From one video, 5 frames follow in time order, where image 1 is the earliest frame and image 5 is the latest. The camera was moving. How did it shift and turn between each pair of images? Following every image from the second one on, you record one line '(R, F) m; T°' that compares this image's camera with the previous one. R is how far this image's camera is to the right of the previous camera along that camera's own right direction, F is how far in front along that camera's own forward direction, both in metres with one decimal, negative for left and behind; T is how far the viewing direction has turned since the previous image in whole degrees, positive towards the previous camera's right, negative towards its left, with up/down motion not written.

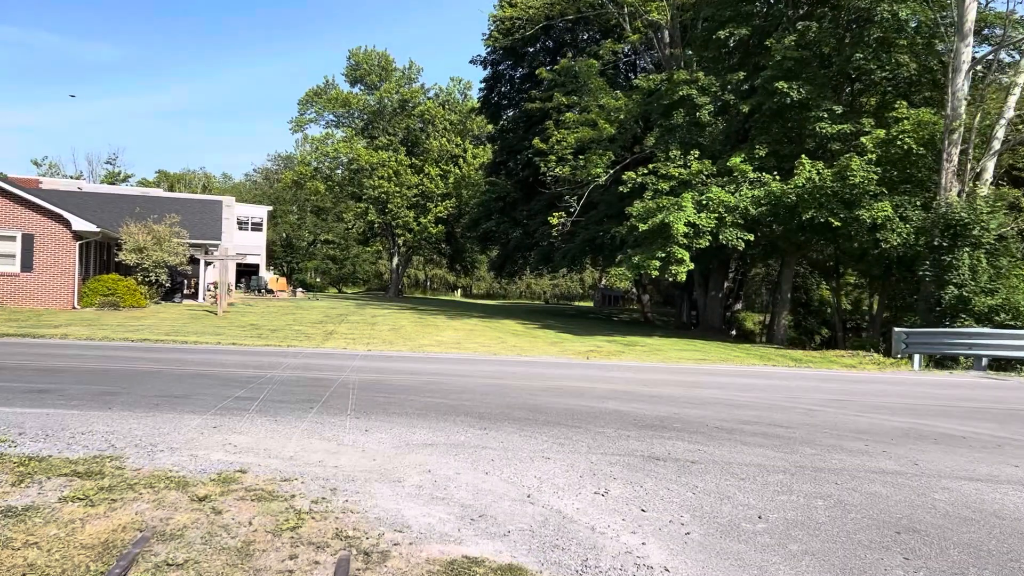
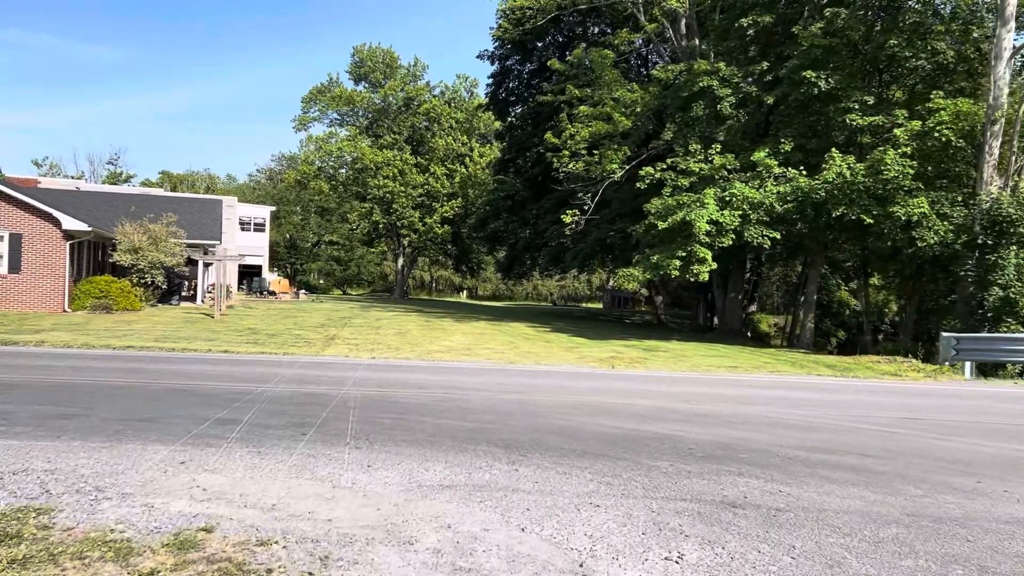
(-0.2, +1.1) m; 0°
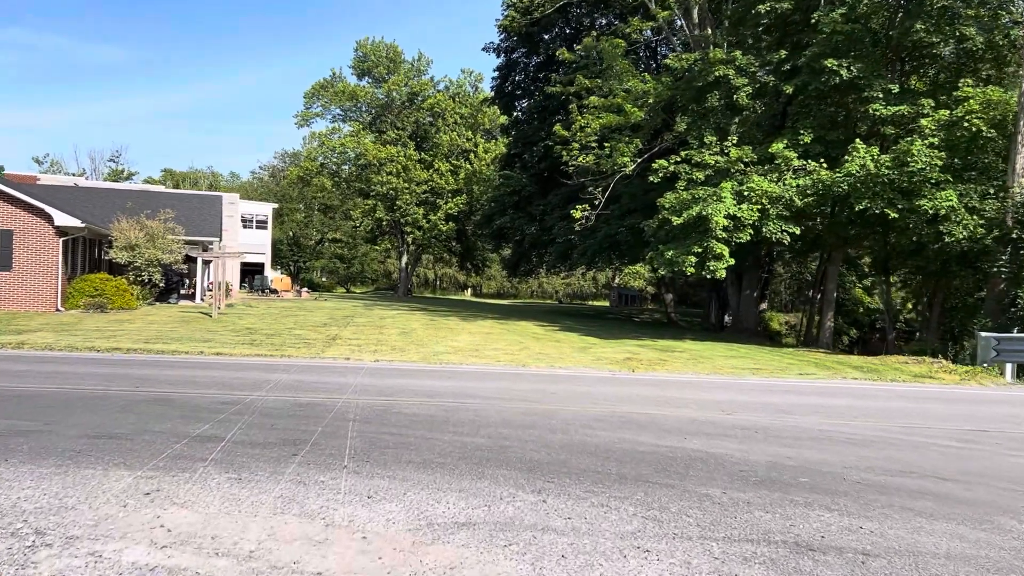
(-0.1, +0.8) m; 0°
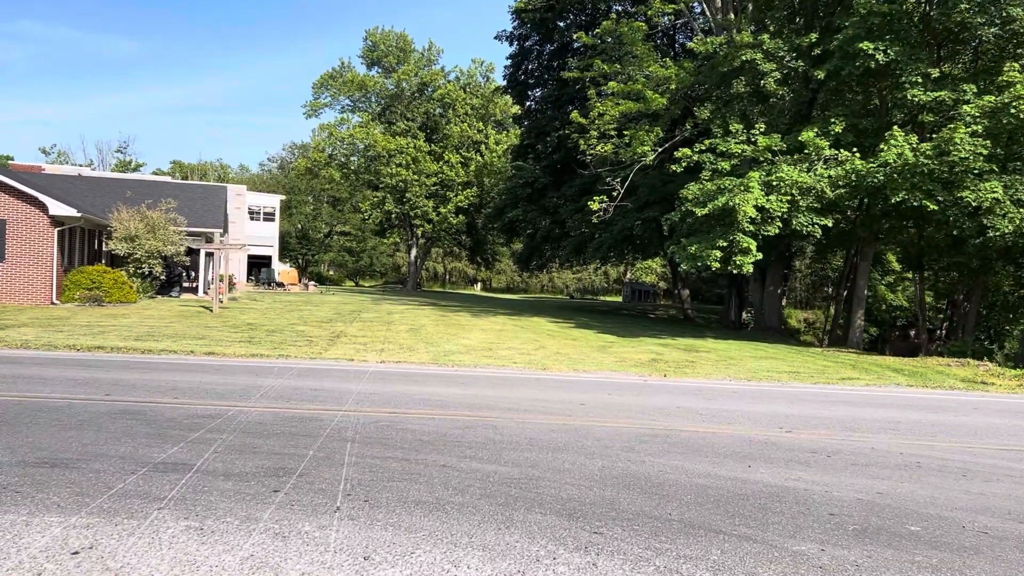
(-0.1, +1.0) m; -1°
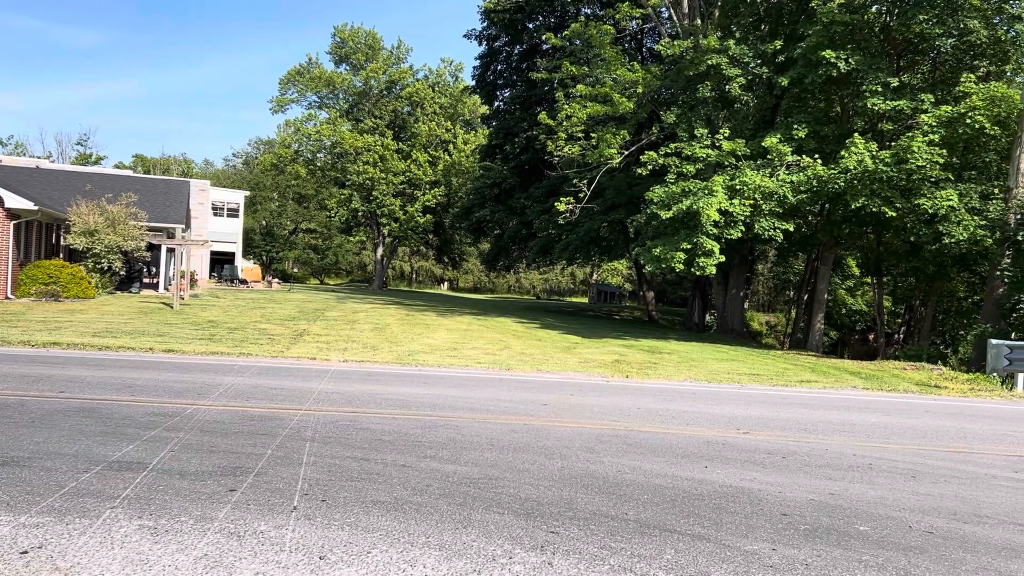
(0.0, 0.0) m; +2°
